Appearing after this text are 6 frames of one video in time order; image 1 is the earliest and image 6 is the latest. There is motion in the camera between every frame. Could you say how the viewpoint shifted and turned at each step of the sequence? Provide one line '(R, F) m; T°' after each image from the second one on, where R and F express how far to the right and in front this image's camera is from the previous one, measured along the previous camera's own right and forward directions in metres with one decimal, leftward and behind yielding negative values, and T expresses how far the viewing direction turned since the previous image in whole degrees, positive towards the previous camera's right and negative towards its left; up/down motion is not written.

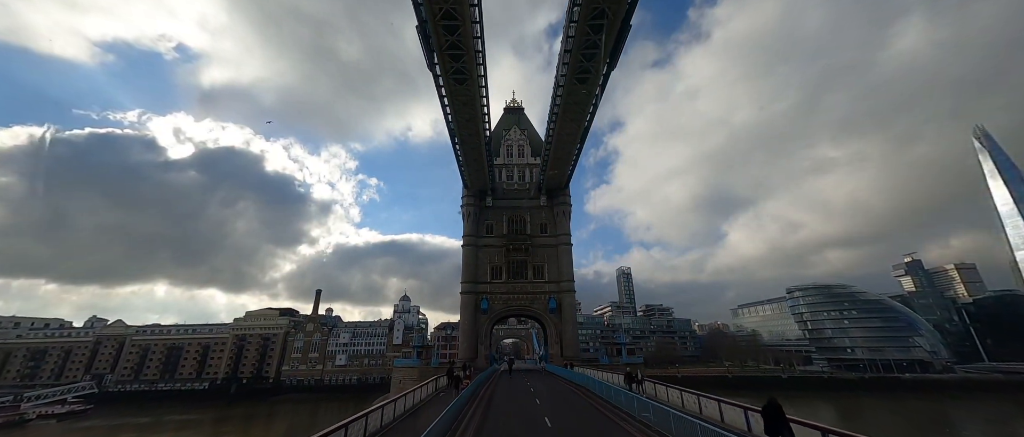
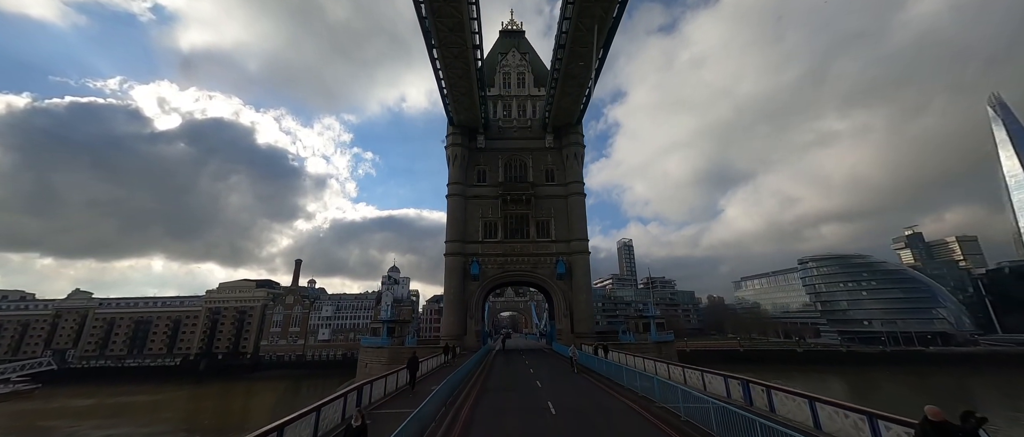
(0.0, +7.9) m; 0°
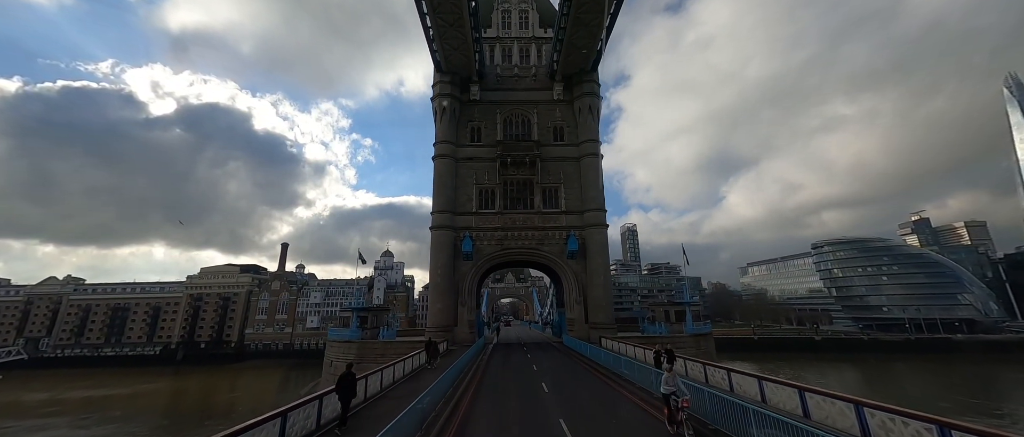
(0.0, +5.4) m; 0°
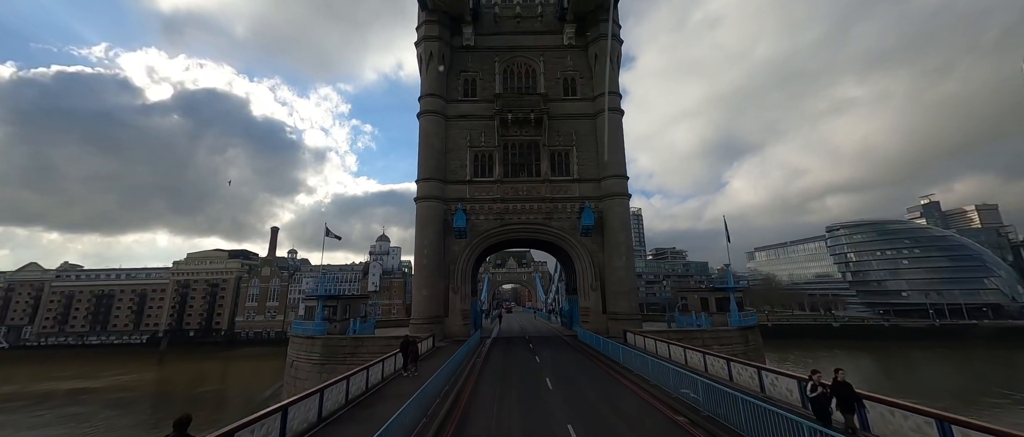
(0.0, +4.2) m; 0°
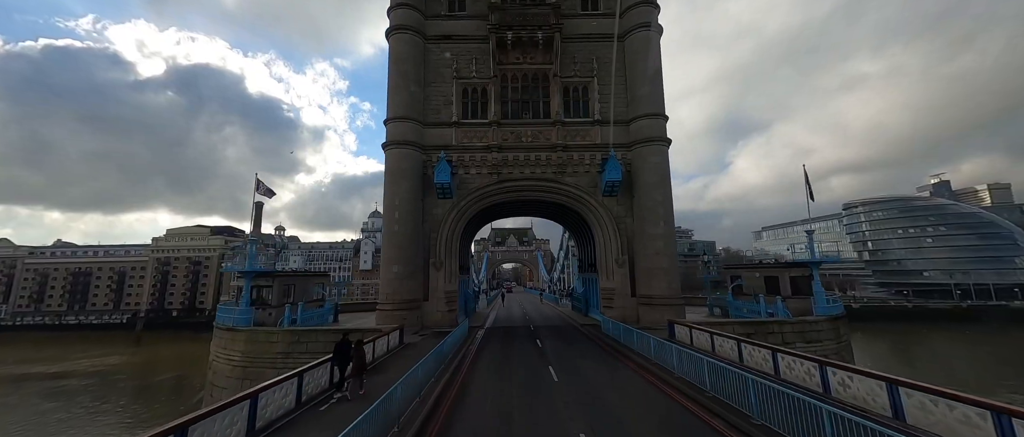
(0.0, +4.8) m; 0°
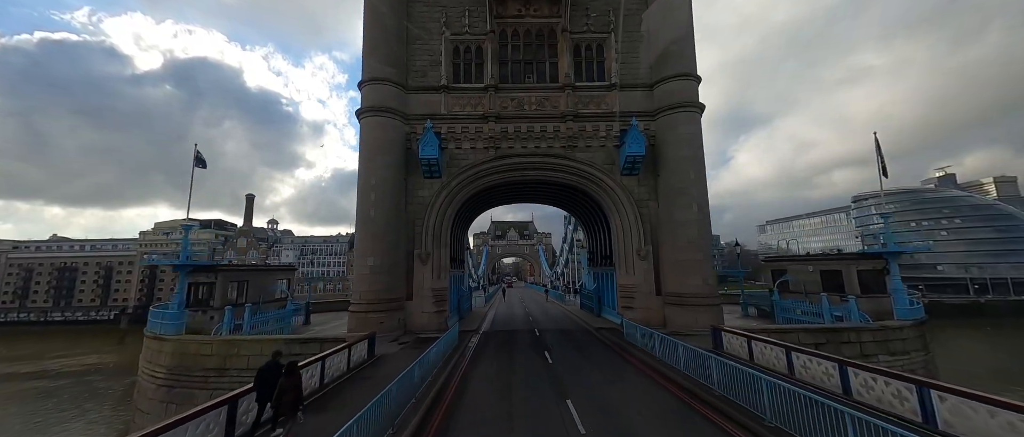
(0.0, +2.5) m; 0°
